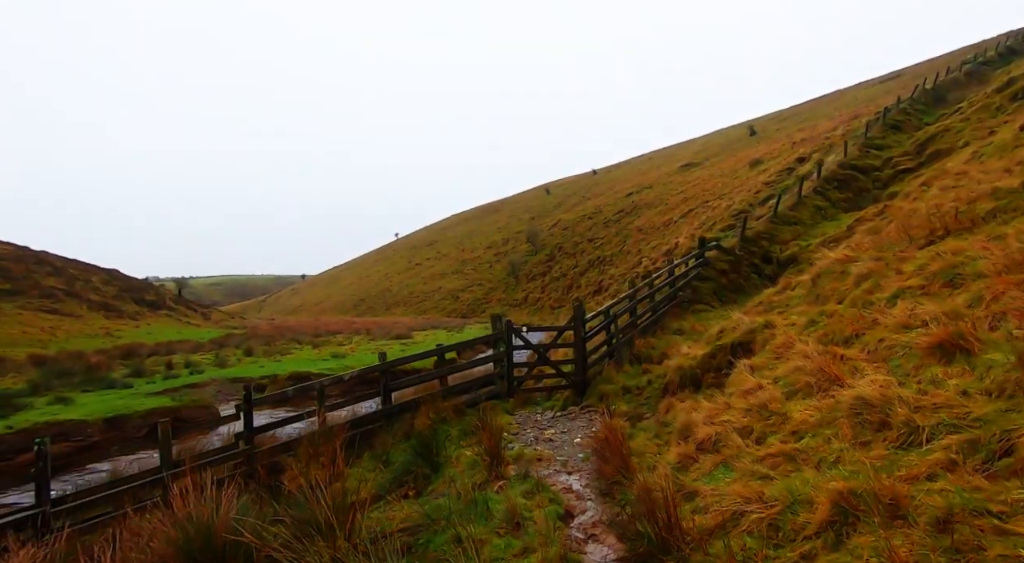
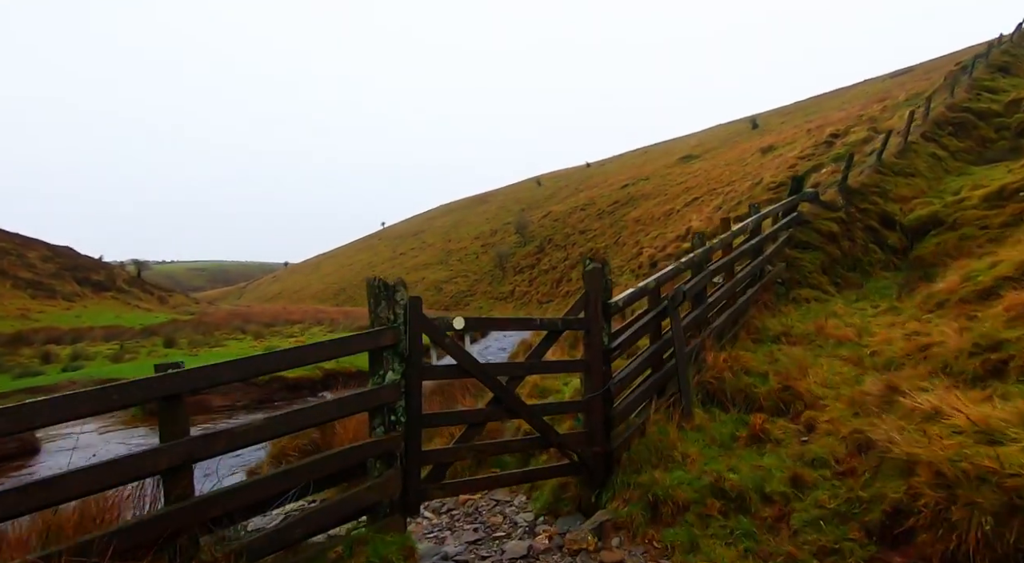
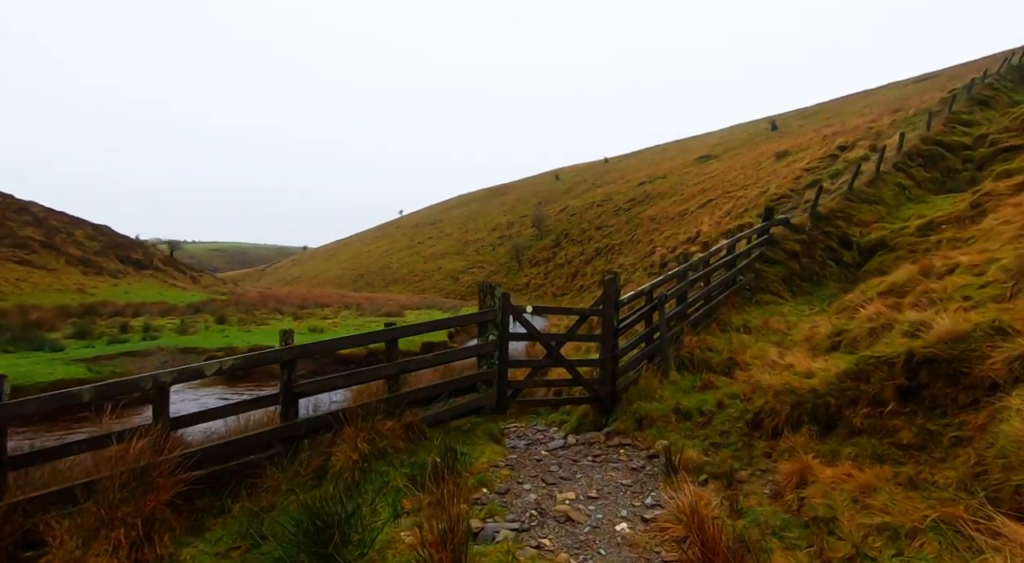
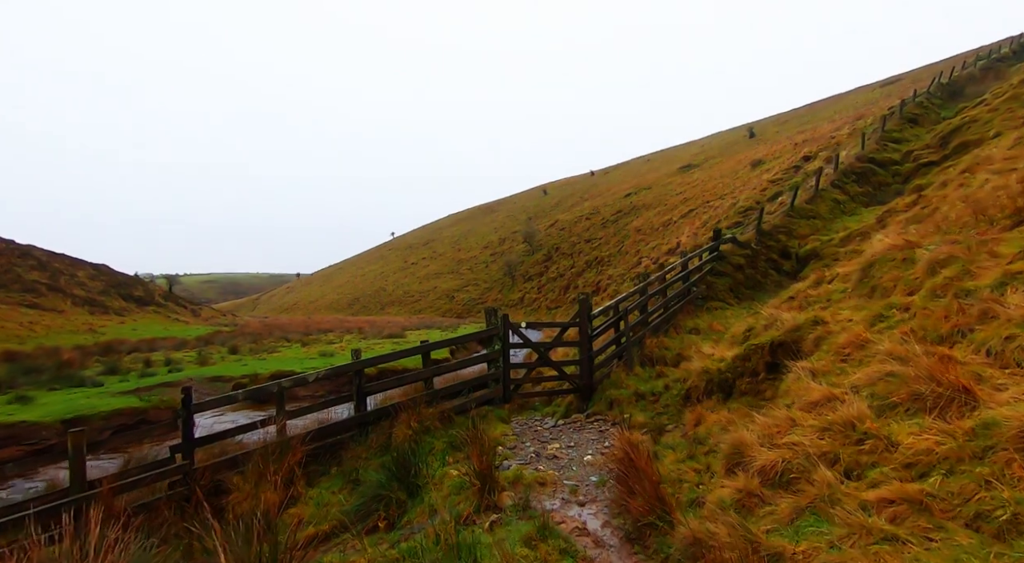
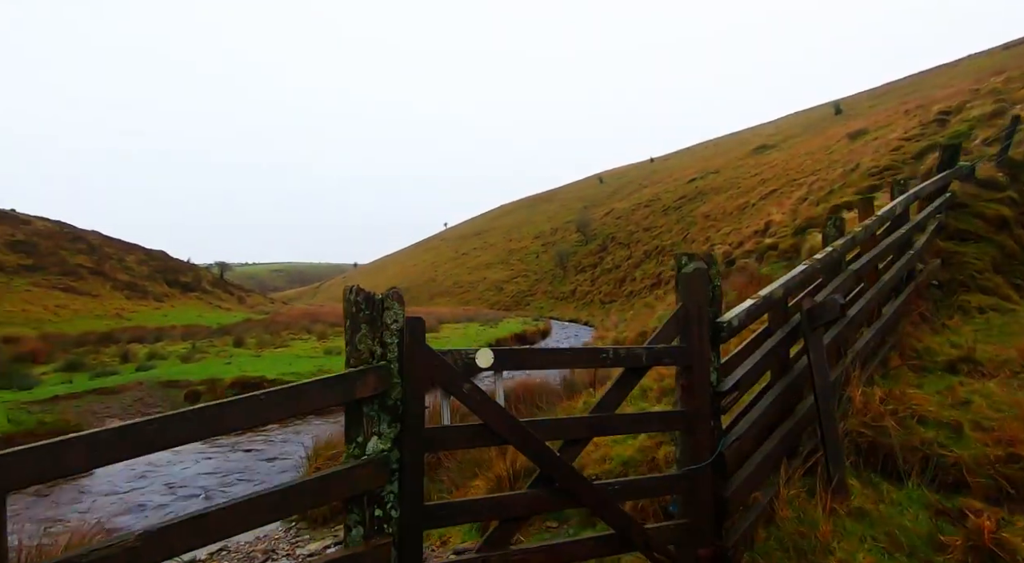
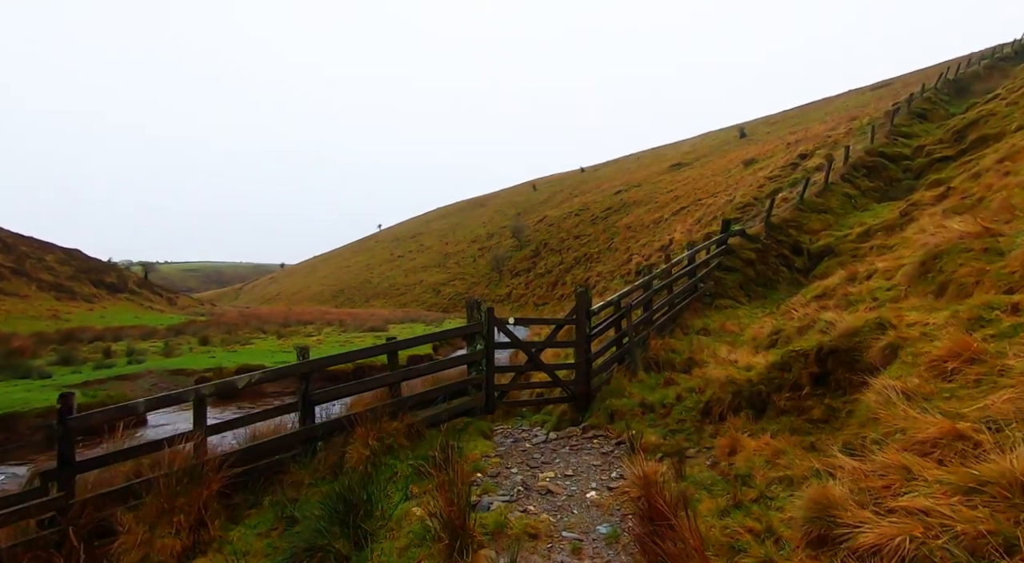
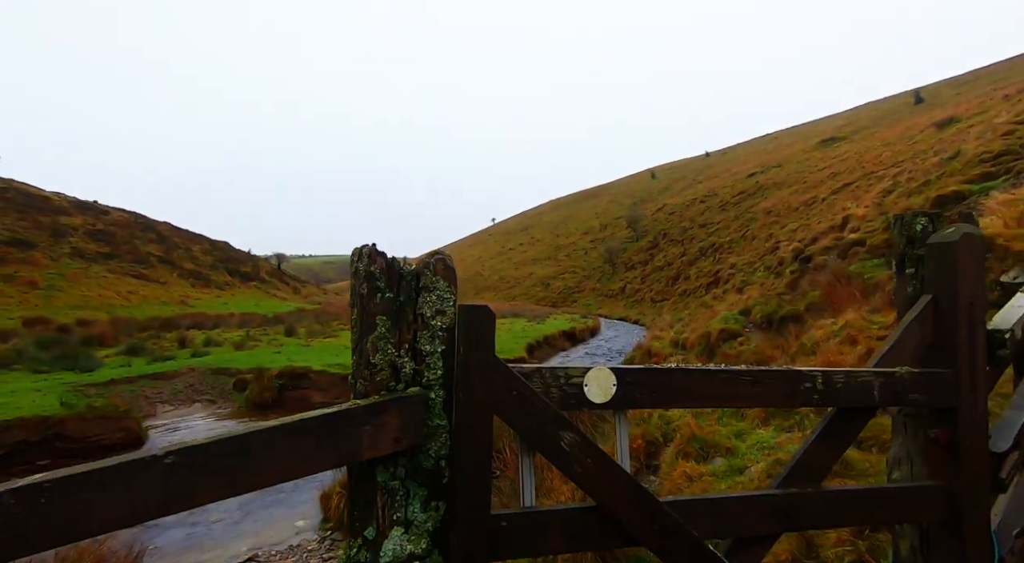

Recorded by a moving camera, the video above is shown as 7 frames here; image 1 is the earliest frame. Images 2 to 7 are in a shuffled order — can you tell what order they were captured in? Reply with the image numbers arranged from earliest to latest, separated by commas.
4, 6, 3, 2, 5, 7
